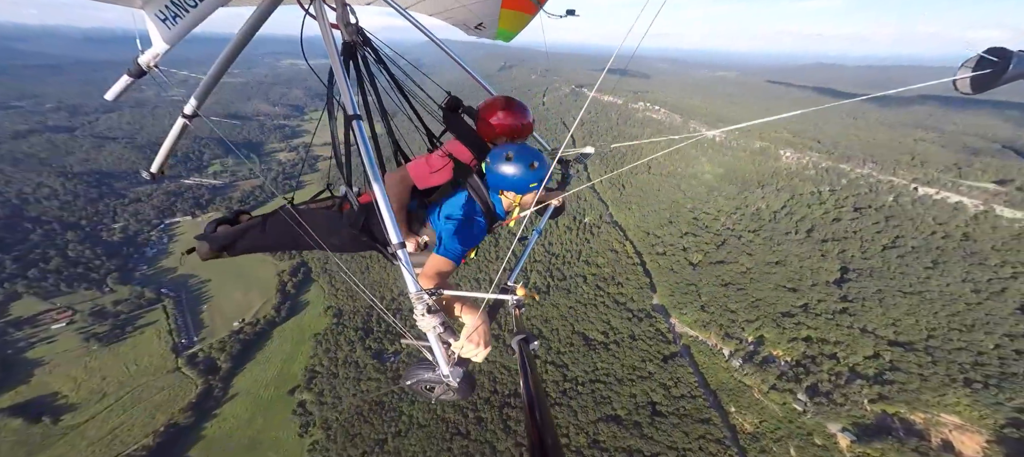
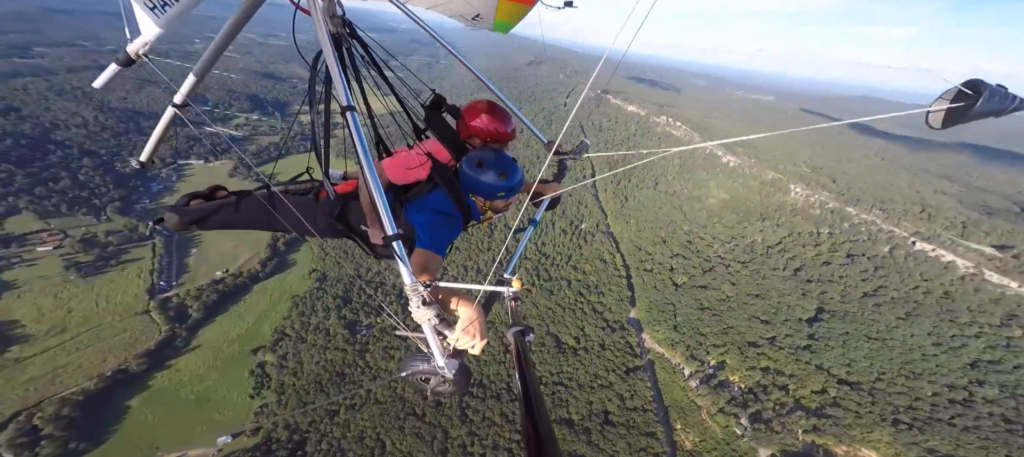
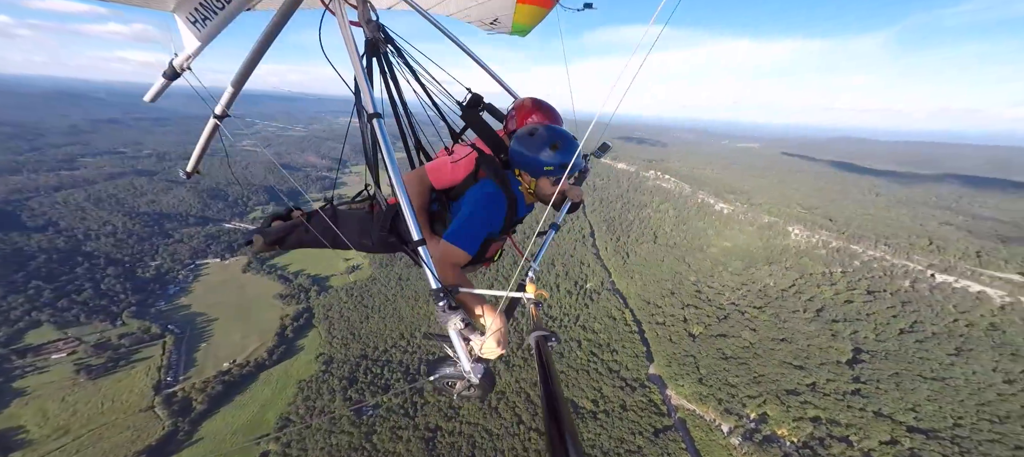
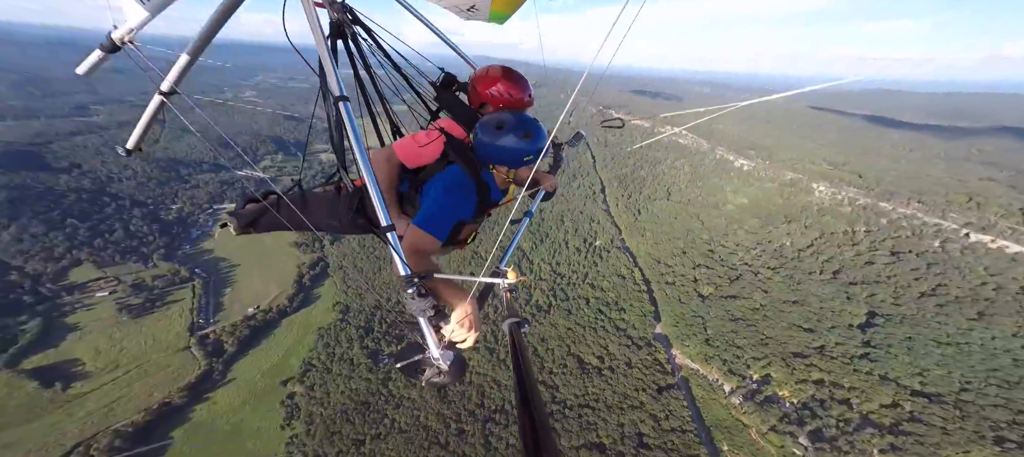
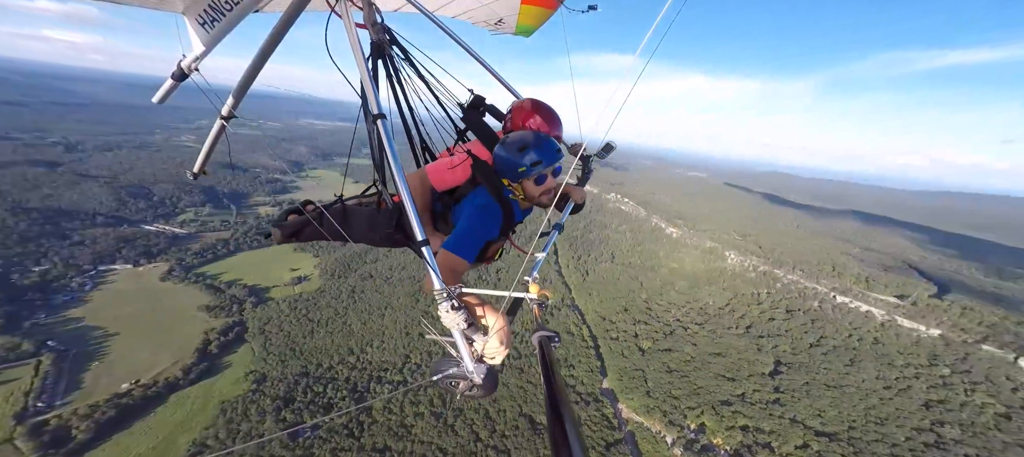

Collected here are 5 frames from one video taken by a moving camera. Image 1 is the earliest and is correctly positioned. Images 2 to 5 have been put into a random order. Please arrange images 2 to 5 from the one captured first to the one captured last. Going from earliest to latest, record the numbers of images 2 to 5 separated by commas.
2, 4, 3, 5
